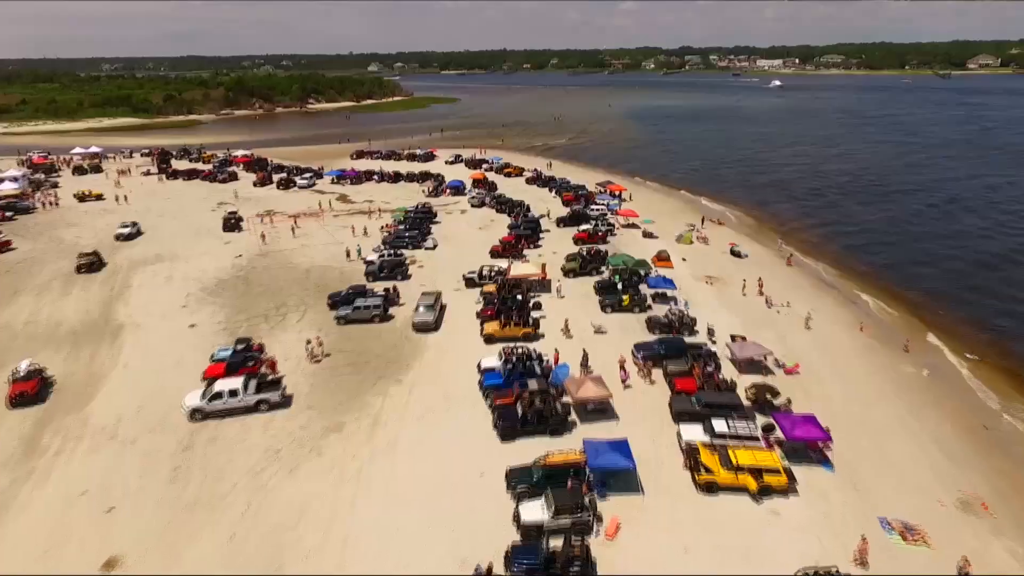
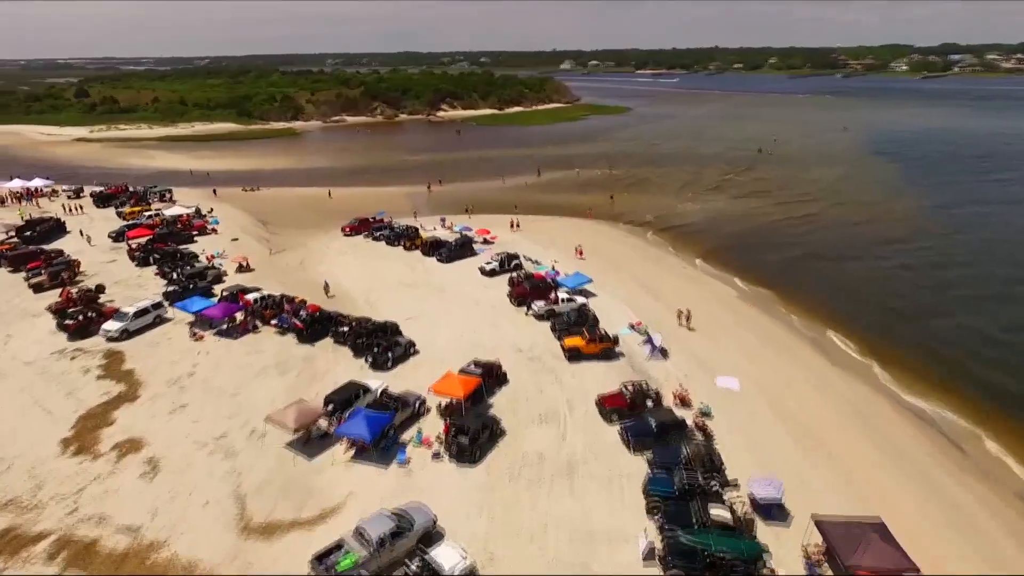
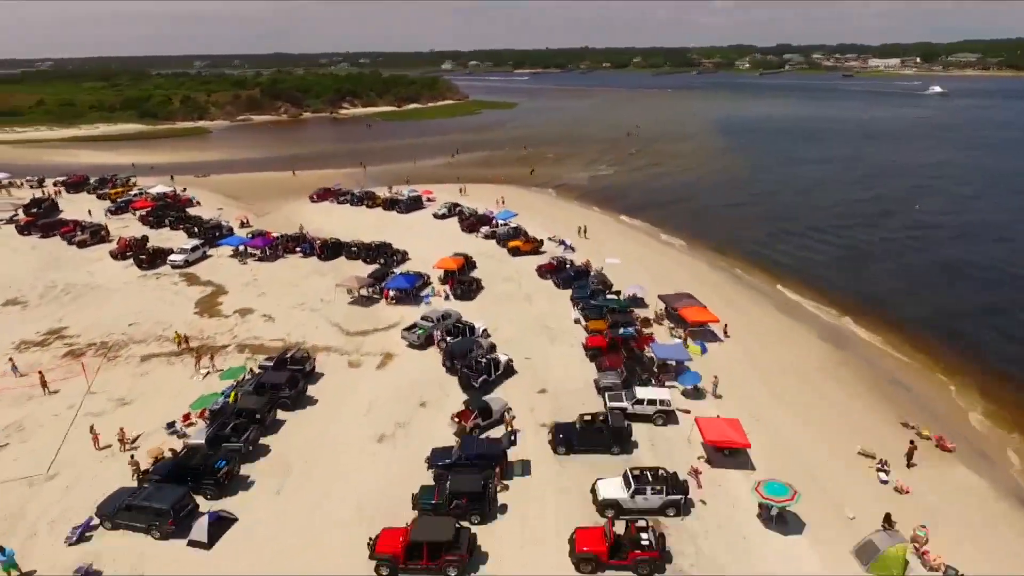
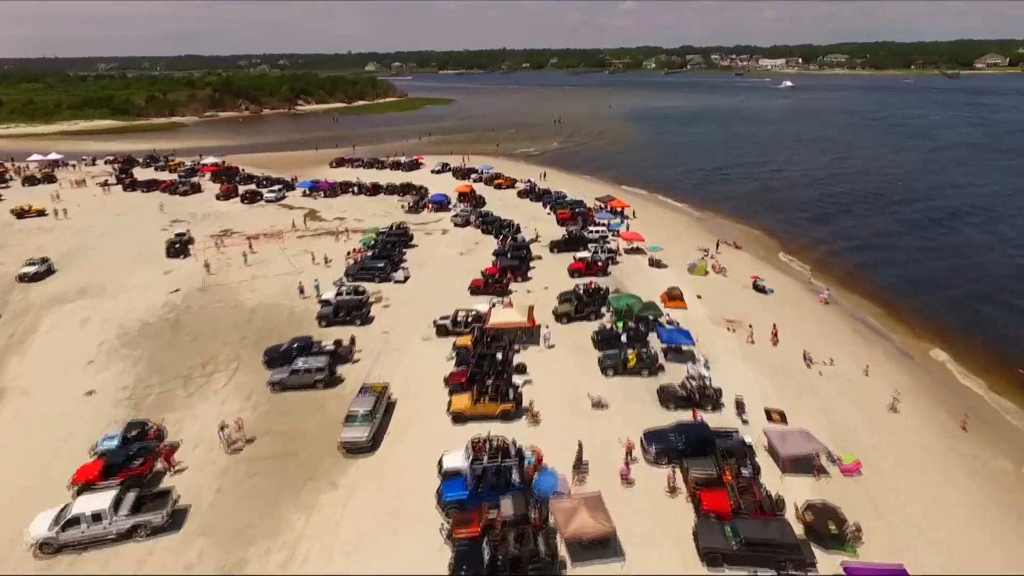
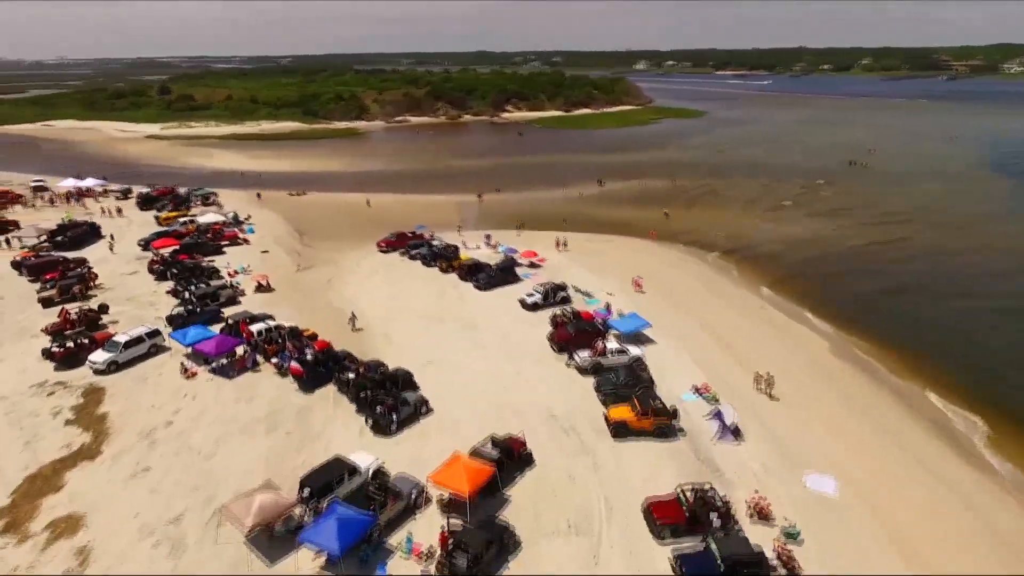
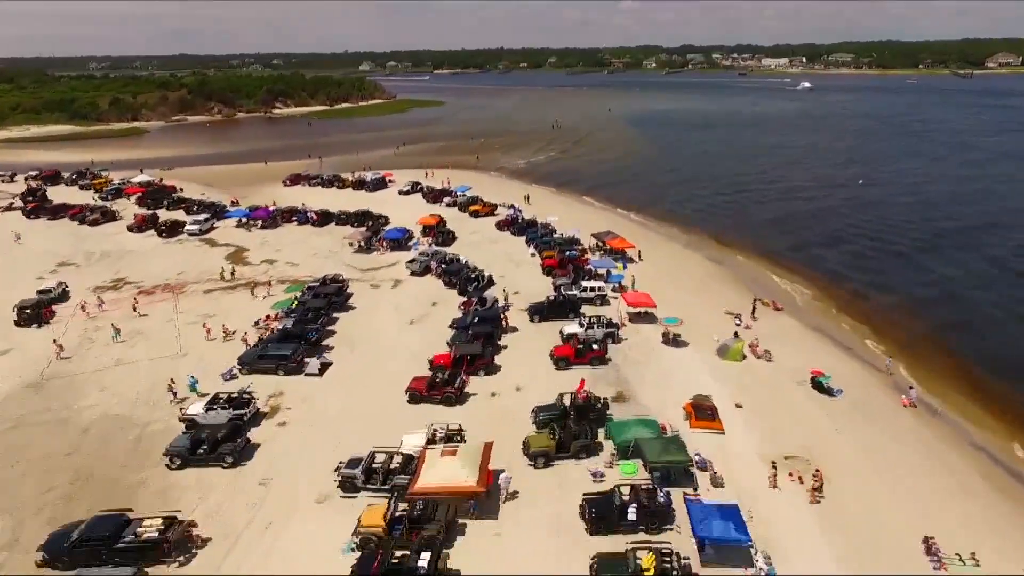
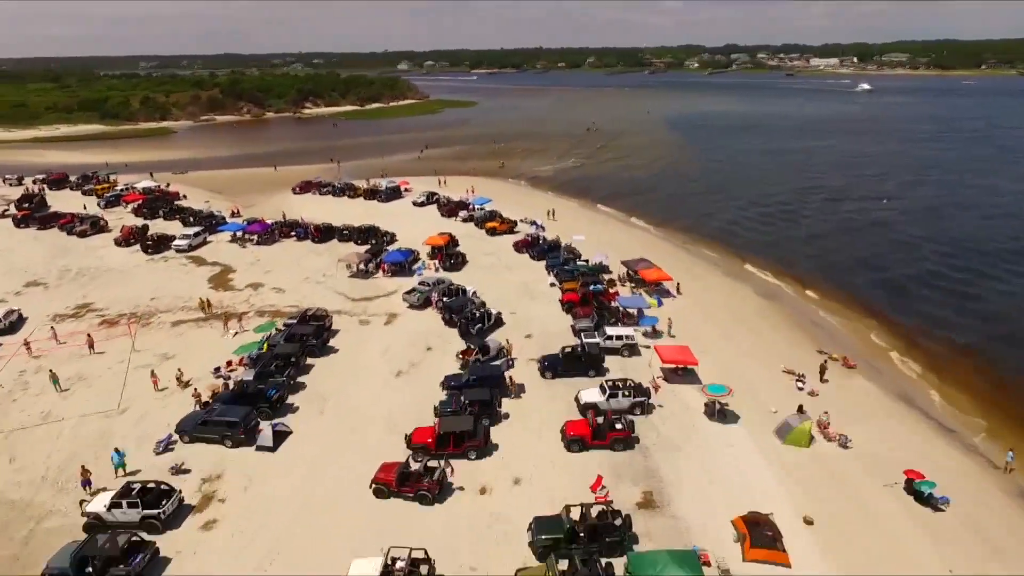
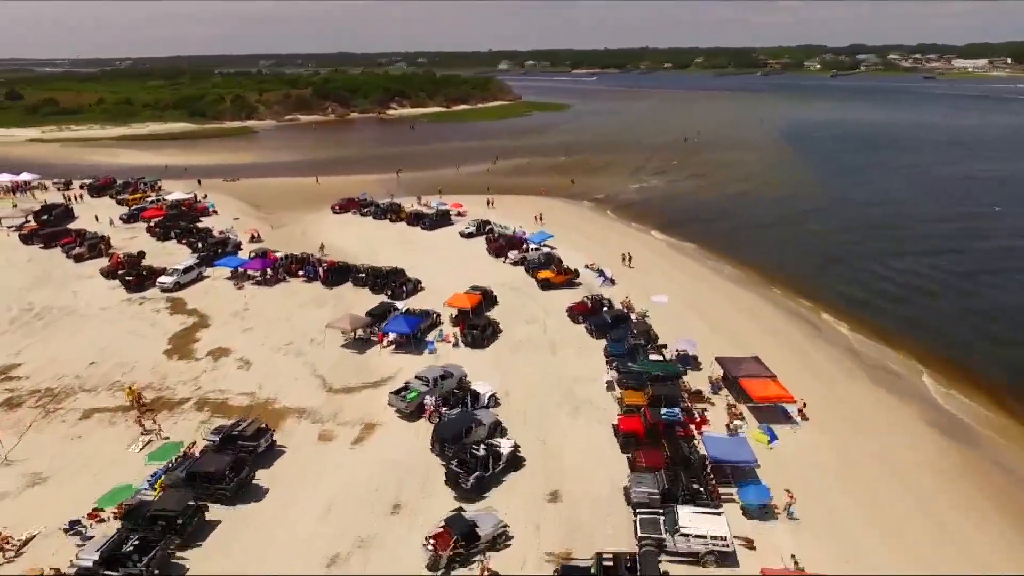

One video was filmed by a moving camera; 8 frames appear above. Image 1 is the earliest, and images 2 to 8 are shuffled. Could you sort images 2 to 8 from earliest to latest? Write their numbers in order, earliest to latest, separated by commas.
4, 6, 7, 3, 8, 2, 5
